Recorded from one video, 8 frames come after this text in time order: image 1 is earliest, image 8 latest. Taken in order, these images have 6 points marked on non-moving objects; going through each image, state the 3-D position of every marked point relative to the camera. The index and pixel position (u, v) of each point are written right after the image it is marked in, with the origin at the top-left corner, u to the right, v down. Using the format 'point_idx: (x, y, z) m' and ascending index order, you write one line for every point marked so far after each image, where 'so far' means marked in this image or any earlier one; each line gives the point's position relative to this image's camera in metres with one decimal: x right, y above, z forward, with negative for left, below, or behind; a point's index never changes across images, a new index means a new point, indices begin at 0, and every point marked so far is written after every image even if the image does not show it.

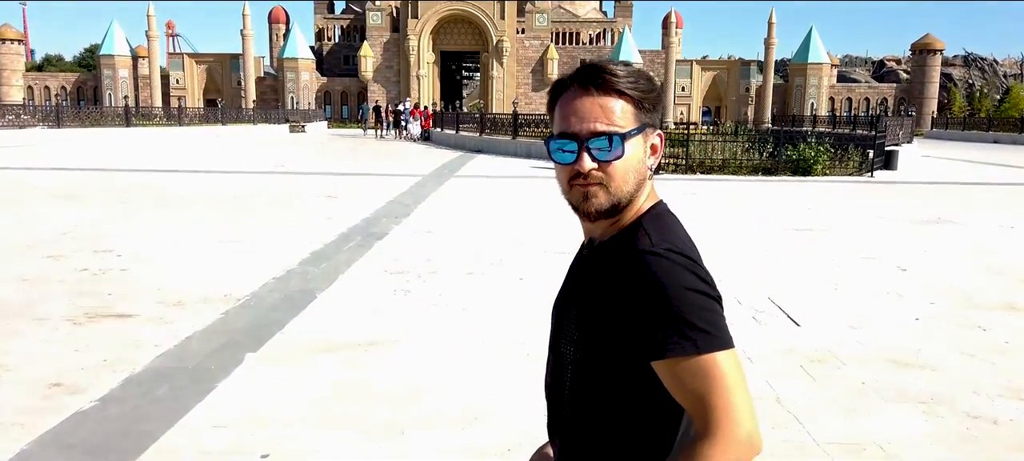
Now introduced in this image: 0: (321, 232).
0: (-1.7, 0.0, +7.0) m
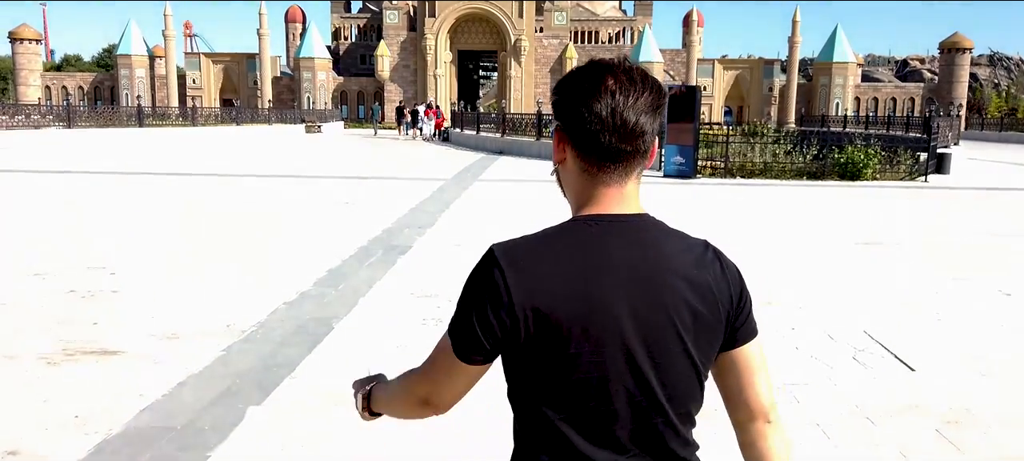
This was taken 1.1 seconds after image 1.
0: (-1.4, -0.1, +6.3) m
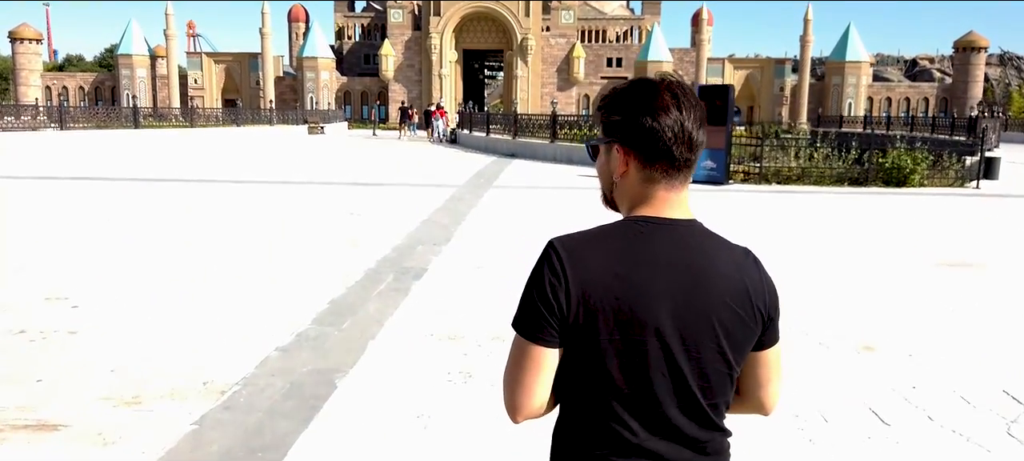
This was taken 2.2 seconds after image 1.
0: (-1.2, -0.3, +5.4) m
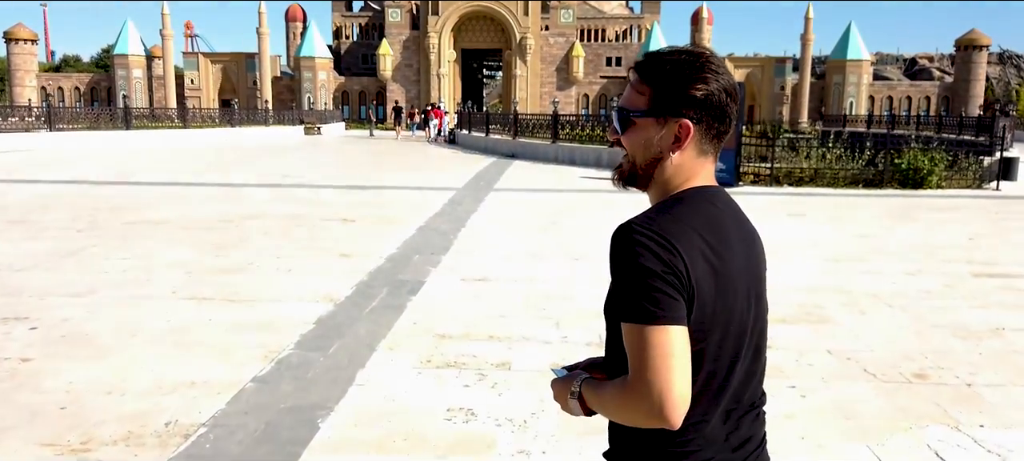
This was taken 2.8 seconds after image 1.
0: (-1.2, -0.4, +5.0) m
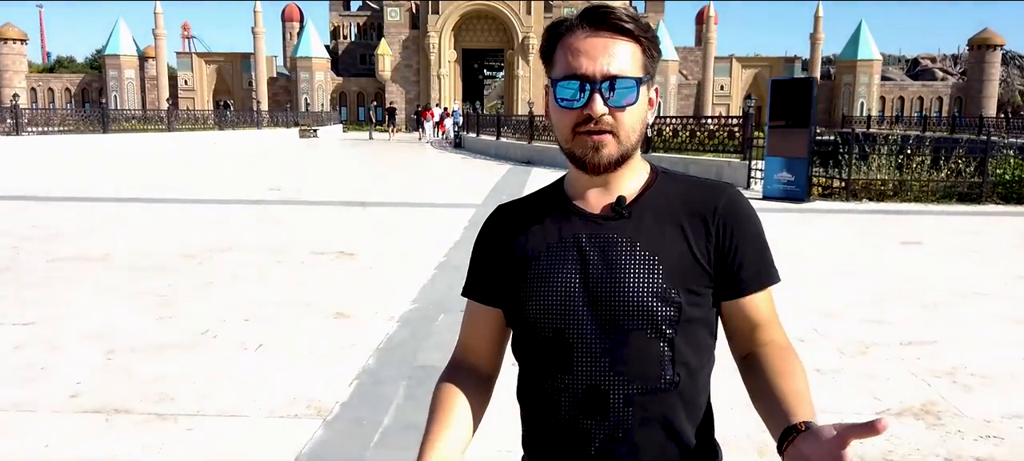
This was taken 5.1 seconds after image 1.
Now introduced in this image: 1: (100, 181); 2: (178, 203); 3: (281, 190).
0: (-0.8, -0.6, +3.3) m
1: (-5.5, +0.7, +10.1) m
2: (-3.7, +0.3, +8.4) m
3: (-3.0, +0.5, +9.7) m
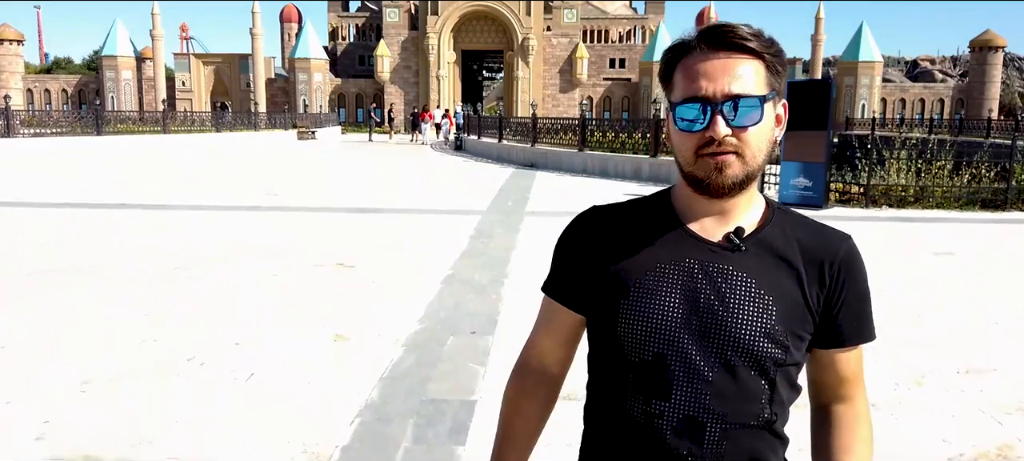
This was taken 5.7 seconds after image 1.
0: (-0.7, -0.7, +3.0) m
1: (-5.5, +0.6, +9.8) m
2: (-3.7, +0.2, +8.1) m
3: (-2.9, +0.4, +9.3) m
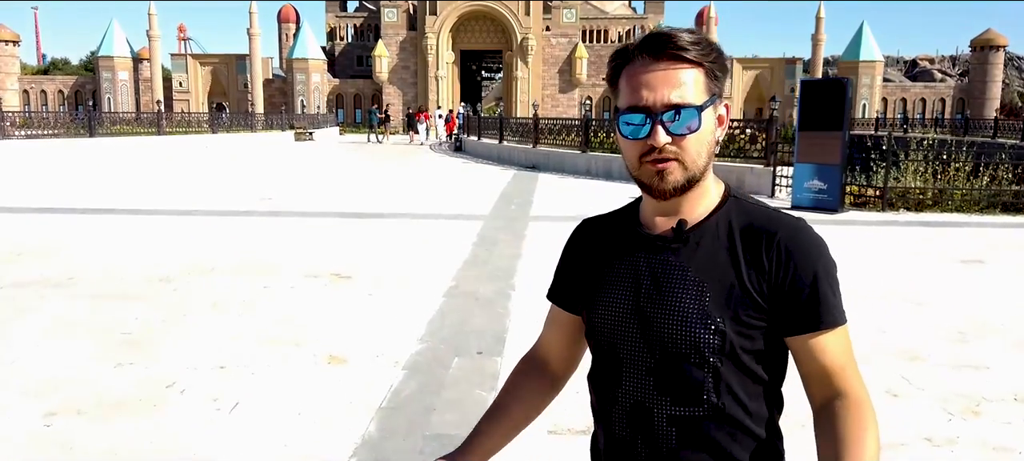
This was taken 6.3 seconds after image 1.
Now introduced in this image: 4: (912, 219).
0: (-0.7, -0.8, +2.6) m
1: (-5.4, +0.5, +9.4) m
2: (-3.6, +0.2, +7.7) m
3: (-2.9, +0.4, +9.0) m
4: (+4.2, +0.1, +7.8) m
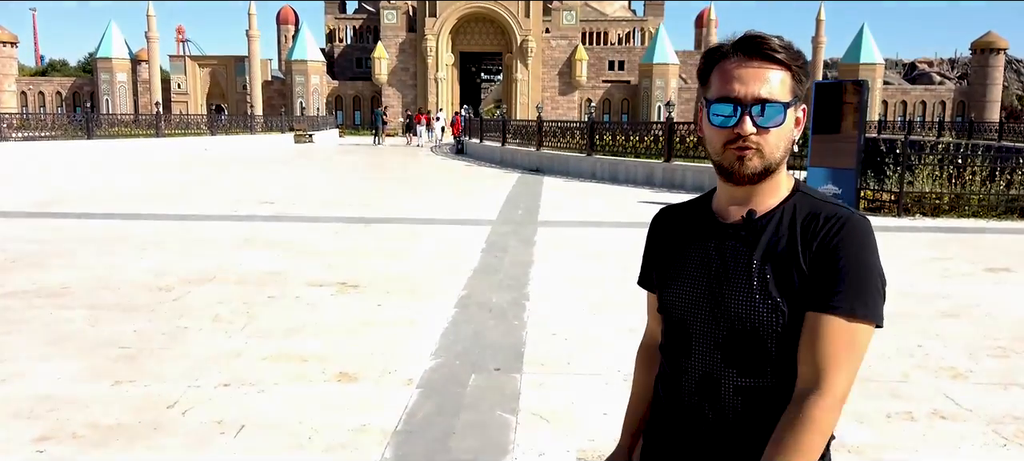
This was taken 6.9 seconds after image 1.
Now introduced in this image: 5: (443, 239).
0: (-0.6, -0.8, +2.4) m
1: (-5.3, +0.5, +9.2) m
2: (-3.6, +0.1, +7.5) m
3: (-2.8, +0.3, +8.8) m
4: (+4.2, 0.0, +7.6) m
5: (-0.6, -0.1, +6.8) m
